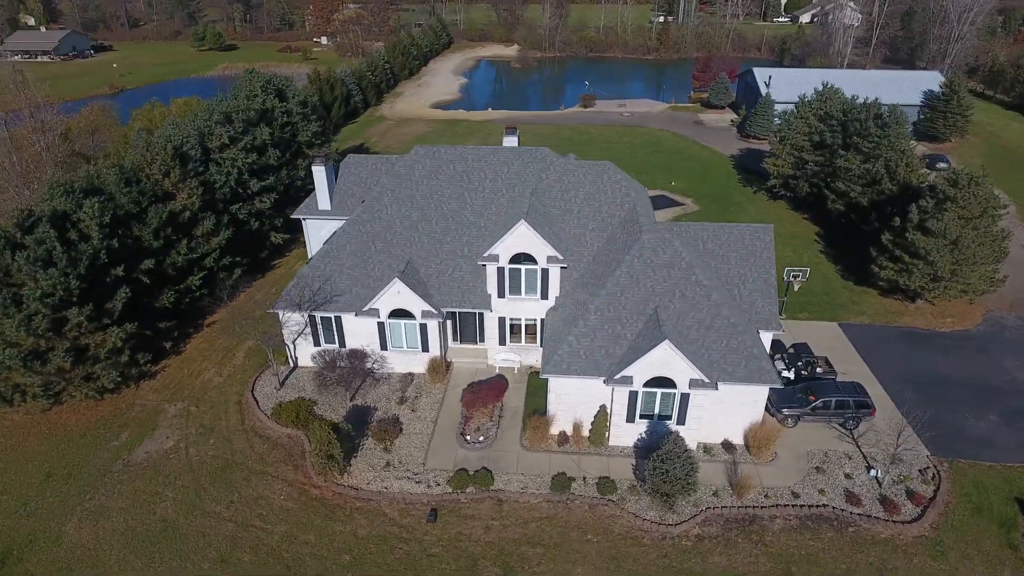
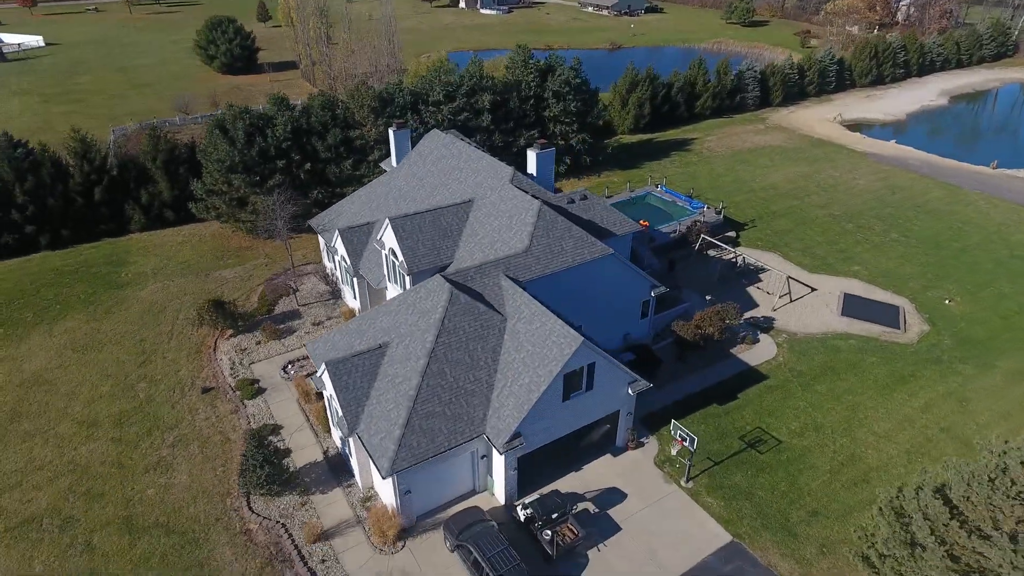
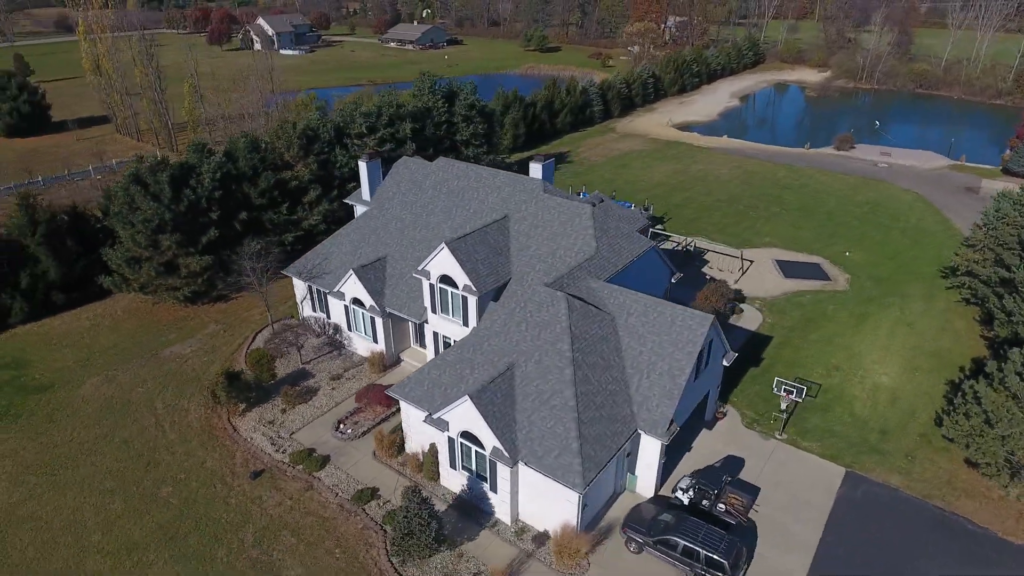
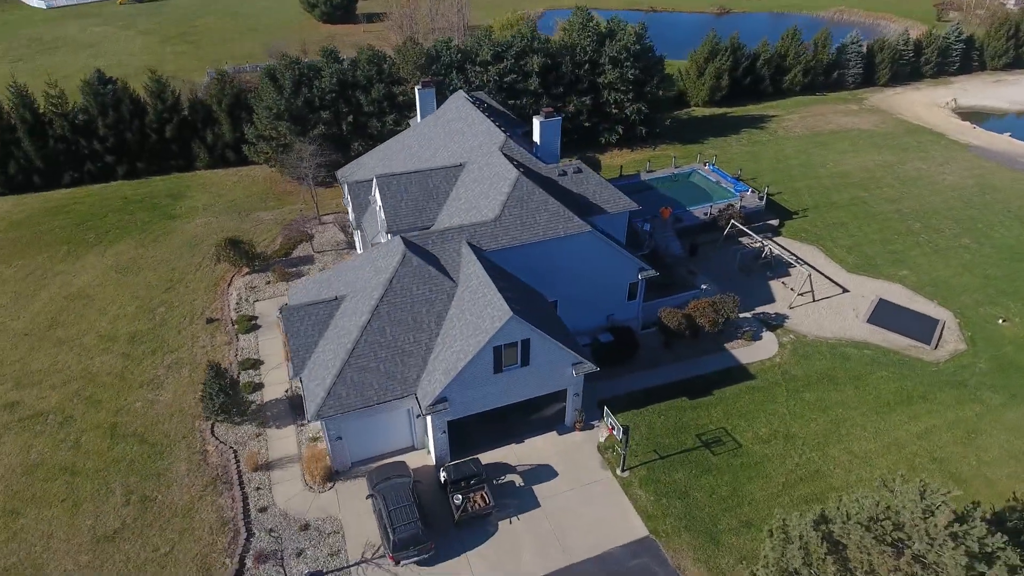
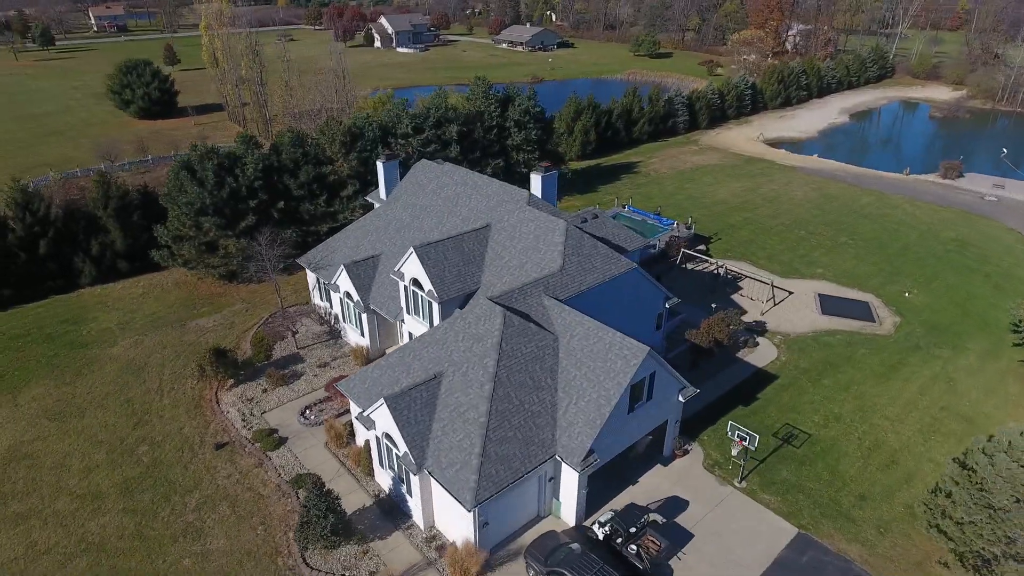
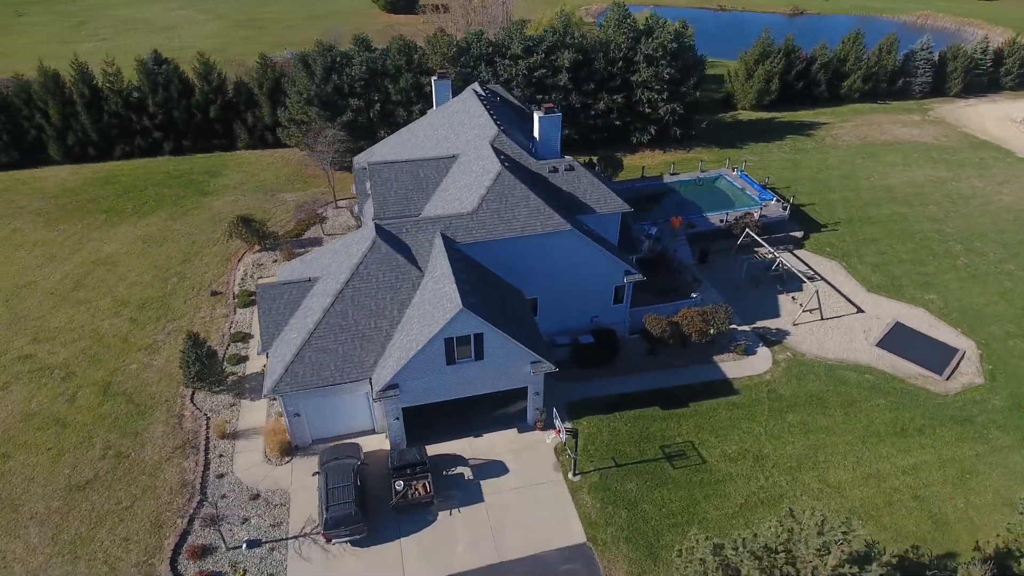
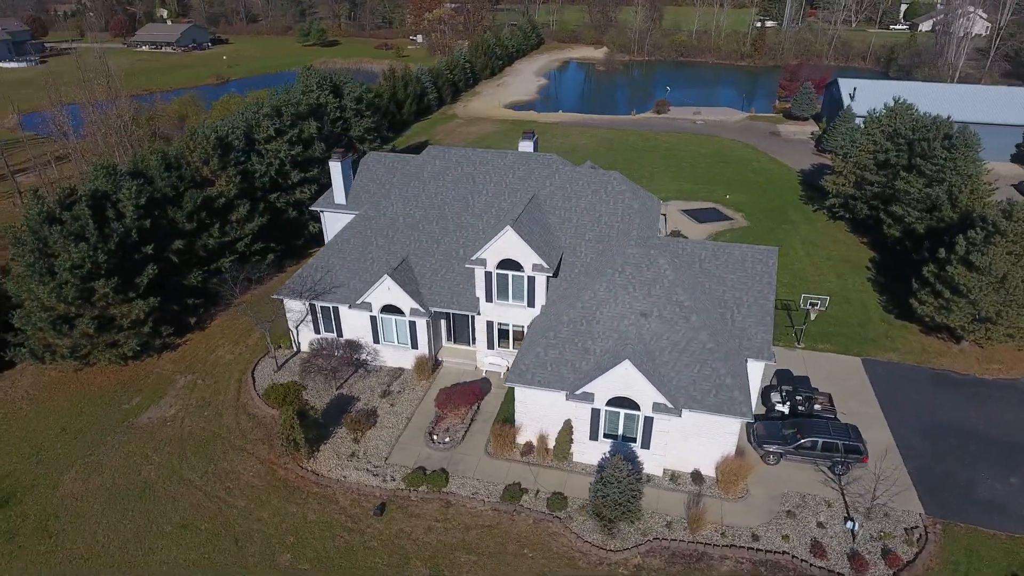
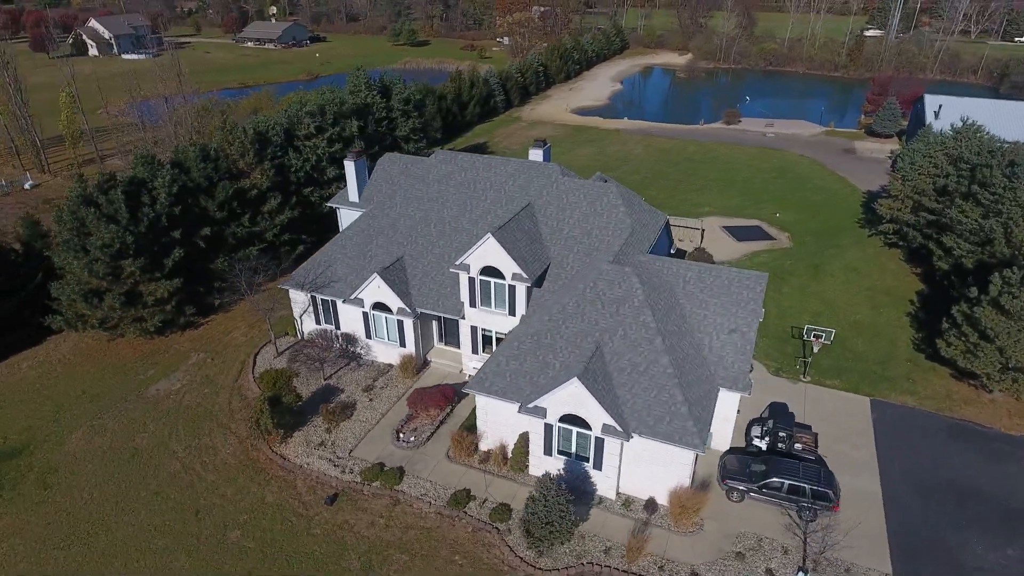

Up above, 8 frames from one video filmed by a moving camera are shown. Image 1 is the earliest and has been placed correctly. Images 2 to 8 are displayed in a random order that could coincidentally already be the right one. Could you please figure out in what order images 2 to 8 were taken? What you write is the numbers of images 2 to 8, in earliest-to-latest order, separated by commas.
7, 8, 3, 5, 2, 4, 6
